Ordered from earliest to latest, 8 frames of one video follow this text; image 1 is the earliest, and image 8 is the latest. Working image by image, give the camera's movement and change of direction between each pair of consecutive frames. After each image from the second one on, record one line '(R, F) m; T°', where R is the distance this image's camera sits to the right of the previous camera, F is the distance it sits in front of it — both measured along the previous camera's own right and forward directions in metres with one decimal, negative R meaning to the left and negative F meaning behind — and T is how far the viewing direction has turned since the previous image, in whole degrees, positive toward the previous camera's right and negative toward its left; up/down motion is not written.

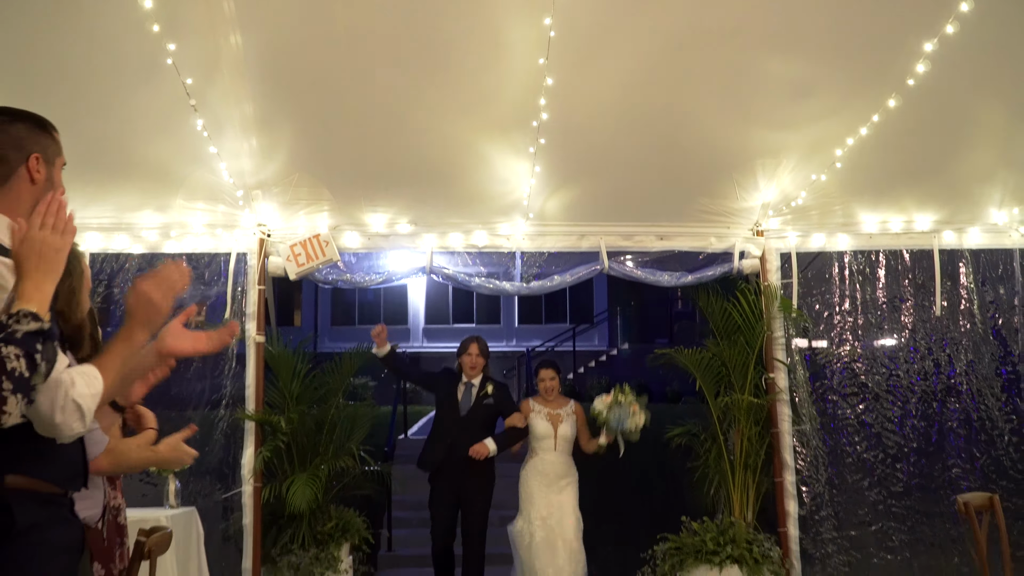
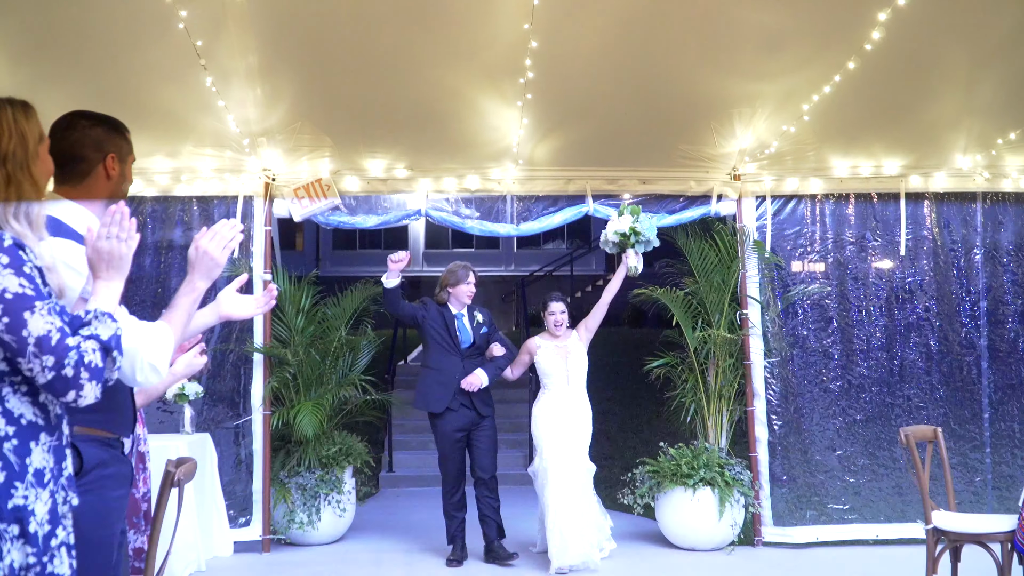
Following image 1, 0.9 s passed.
(0.0, -0.3) m; 0°
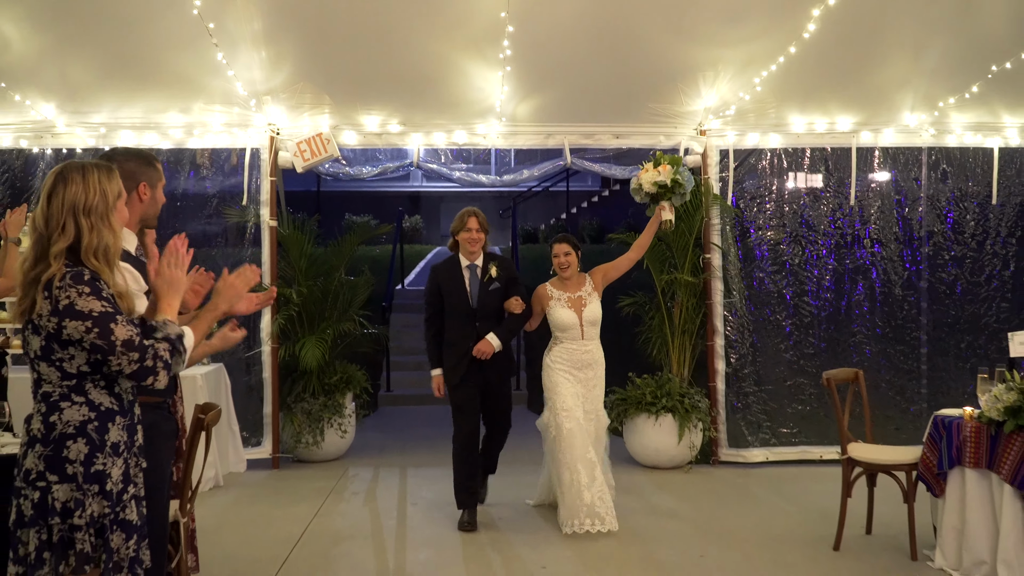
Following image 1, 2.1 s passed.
(+0.1, -0.5) m; 0°
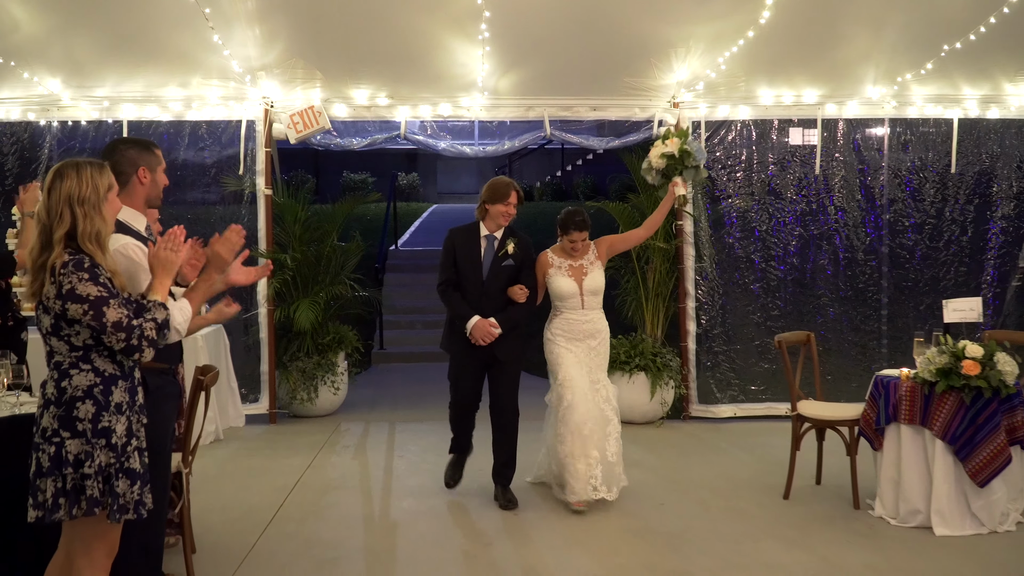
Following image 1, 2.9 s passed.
(+0.1, -0.3) m; 0°
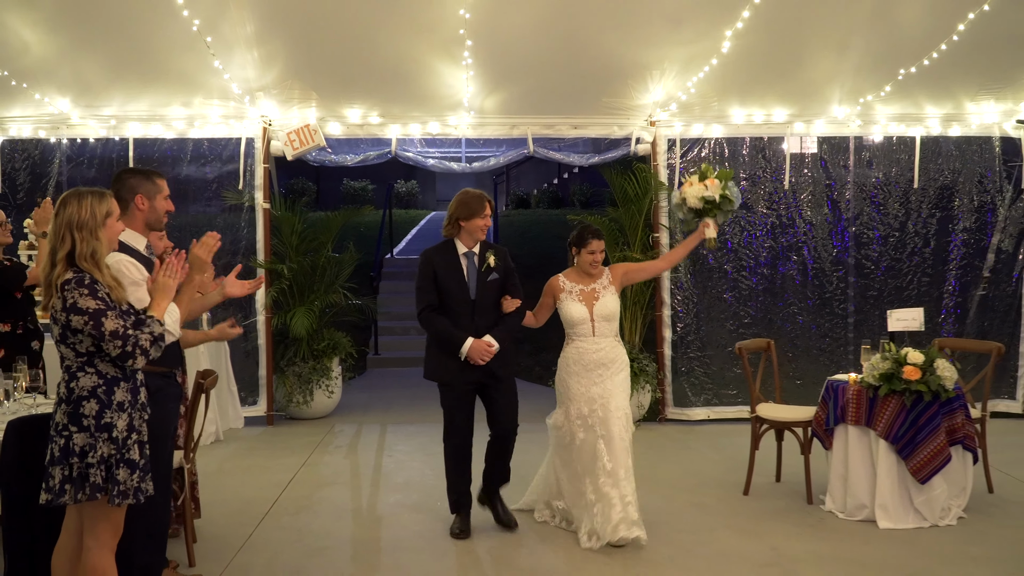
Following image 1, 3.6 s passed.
(+0.1, -0.3) m; 0°
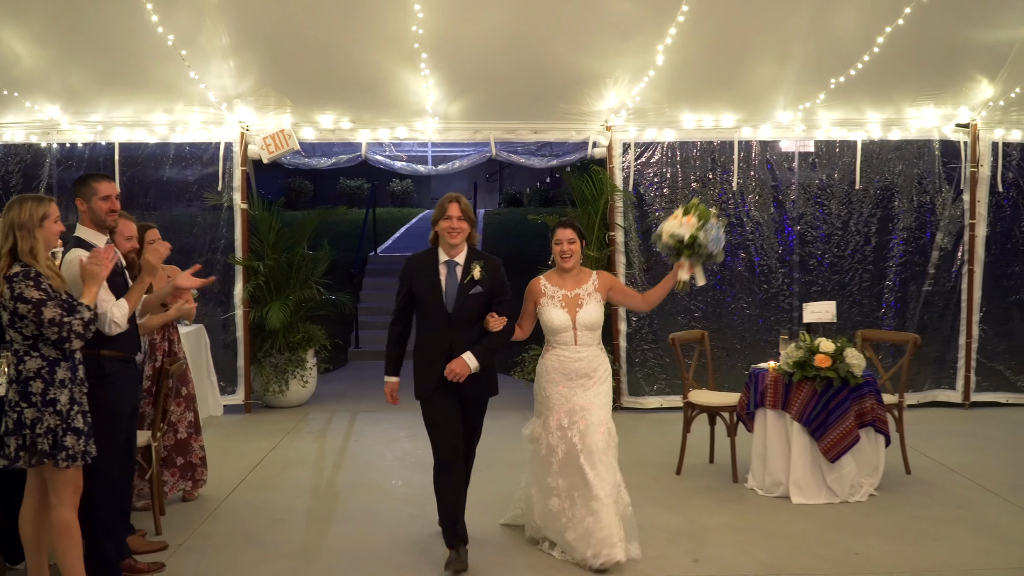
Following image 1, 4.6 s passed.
(+0.3, -0.4) m; 0°
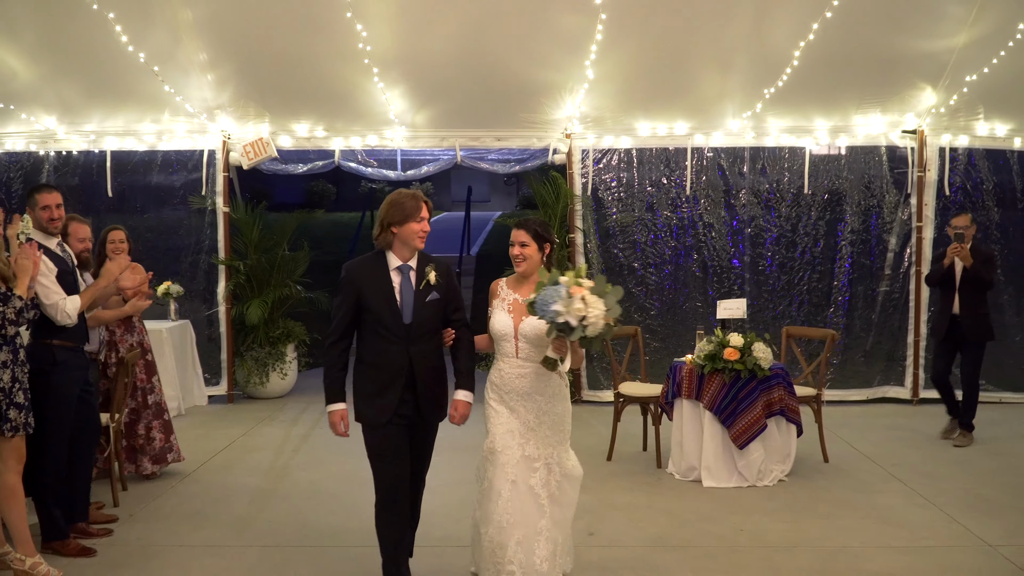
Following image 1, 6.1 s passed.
(+0.5, -0.4) m; -2°
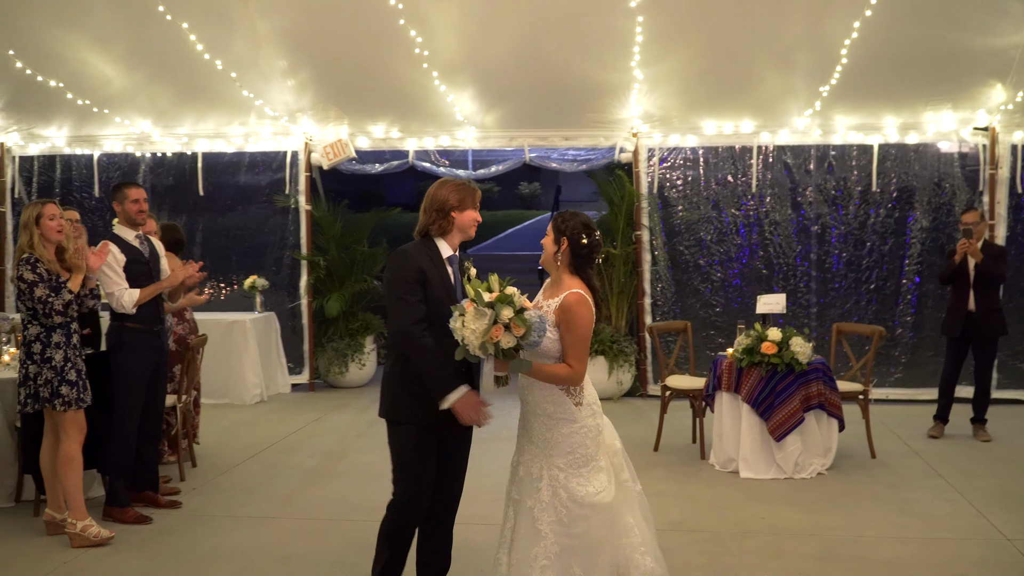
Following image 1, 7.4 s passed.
(+0.4, -0.2) m; -6°
